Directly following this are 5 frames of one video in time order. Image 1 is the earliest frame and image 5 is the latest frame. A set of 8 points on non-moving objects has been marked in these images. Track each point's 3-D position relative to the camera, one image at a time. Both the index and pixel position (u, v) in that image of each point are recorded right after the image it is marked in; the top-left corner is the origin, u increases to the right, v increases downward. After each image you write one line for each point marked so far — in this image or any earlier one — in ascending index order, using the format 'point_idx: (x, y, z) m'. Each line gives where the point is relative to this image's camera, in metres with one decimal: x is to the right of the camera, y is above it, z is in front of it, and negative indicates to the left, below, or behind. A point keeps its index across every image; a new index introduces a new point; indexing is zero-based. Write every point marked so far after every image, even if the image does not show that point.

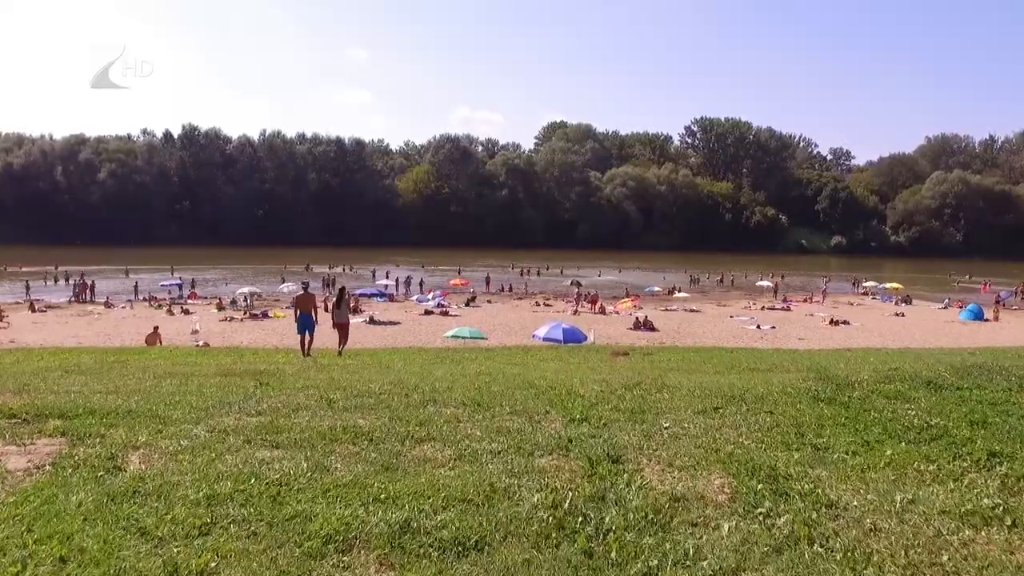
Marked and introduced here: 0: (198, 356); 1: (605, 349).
0: (-5.8, -1.2, +13.8) m
1: (+2.0, -1.3, +15.0) m
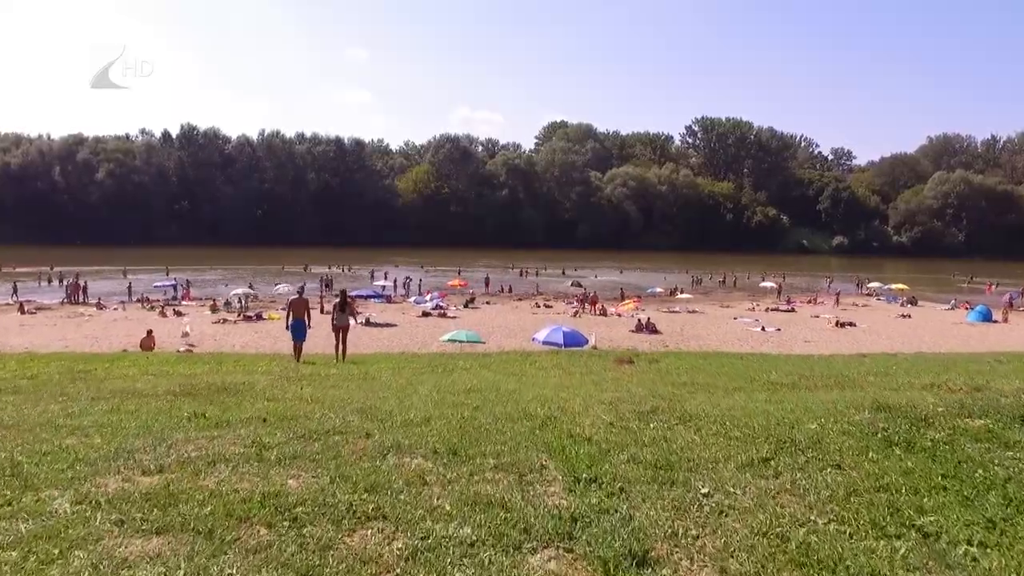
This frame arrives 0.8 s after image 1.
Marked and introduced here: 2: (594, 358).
0: (-5.9, -1.3, +13.0) m
1: (+2.0, -1.3, +14.2) m
2: (+1.6, -1.3, +13.3) m
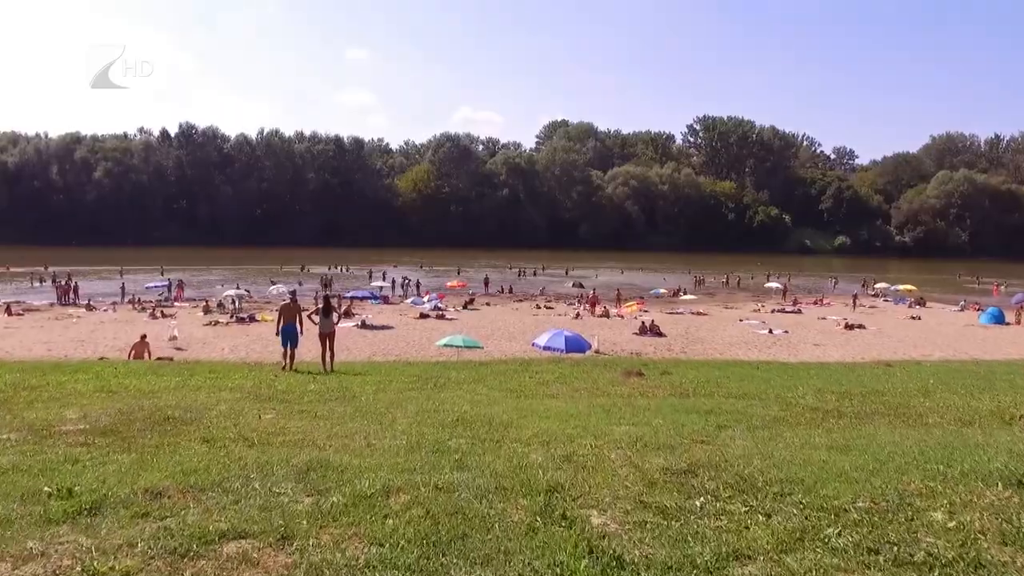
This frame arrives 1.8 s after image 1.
0: (-5.9, -1.4, +12.0) m
1: (+2.0, -1.4, +13.1) m
2: (+1.6, -1.4, +12.2) m
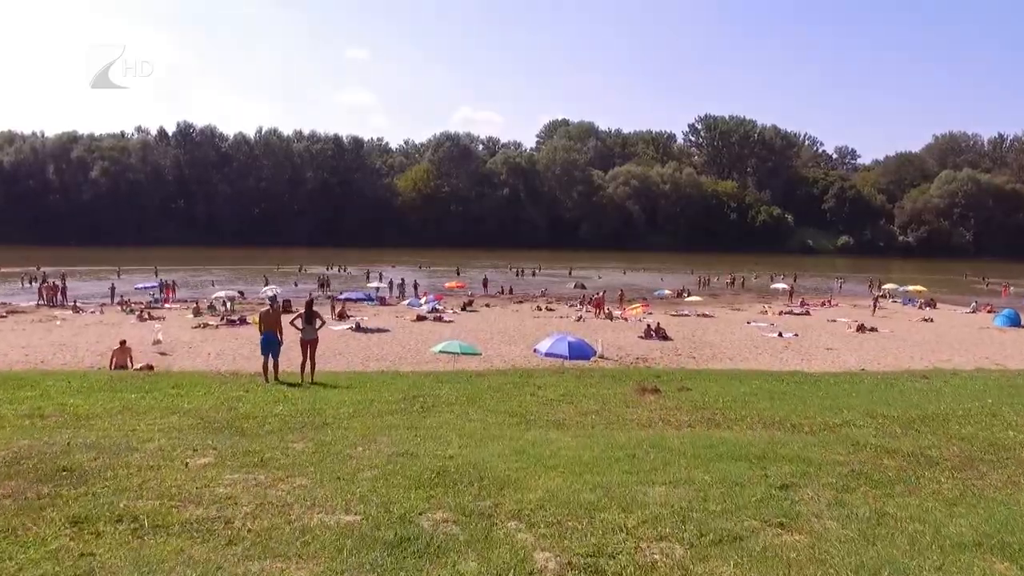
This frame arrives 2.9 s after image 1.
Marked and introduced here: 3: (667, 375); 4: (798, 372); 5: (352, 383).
0: (-5.9, -1.4, +10.7) m
1: (+1.9, -1.5, +11.8) m
2: (+1.6, -1.4, +10.9) m
3: (+2.8, -1.5, +13.4) m
4: (+6.3, -1.8, +16.6) m
5: (-2.6, -1.6, +12.4) m
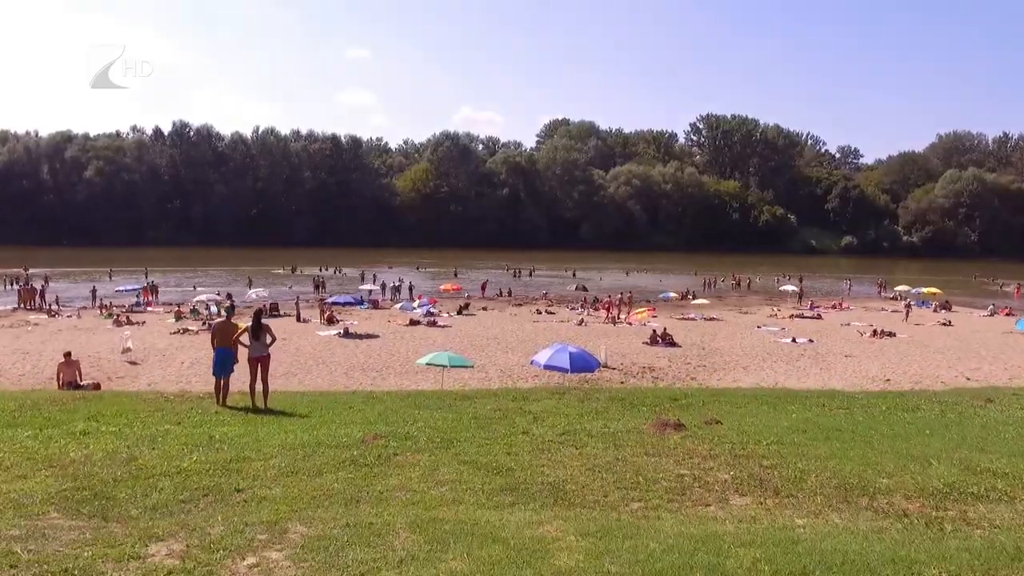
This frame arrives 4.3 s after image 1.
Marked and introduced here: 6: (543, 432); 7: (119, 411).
0: (-6.0, -1.6, +8.8) m
1: (+1.8, -1.6, +9.9) m
2: (+1.4, -1.6, +9.0) m
3: (+2.6, -1.6, +11.4) m
4: (+6.2, -2.0, +14.6) m
5: (-2.8, -1.7, +10.5) m
6: (+0.3, -1.5, +8.1) m
7: (-5.0, -1.6, +9.7) m
